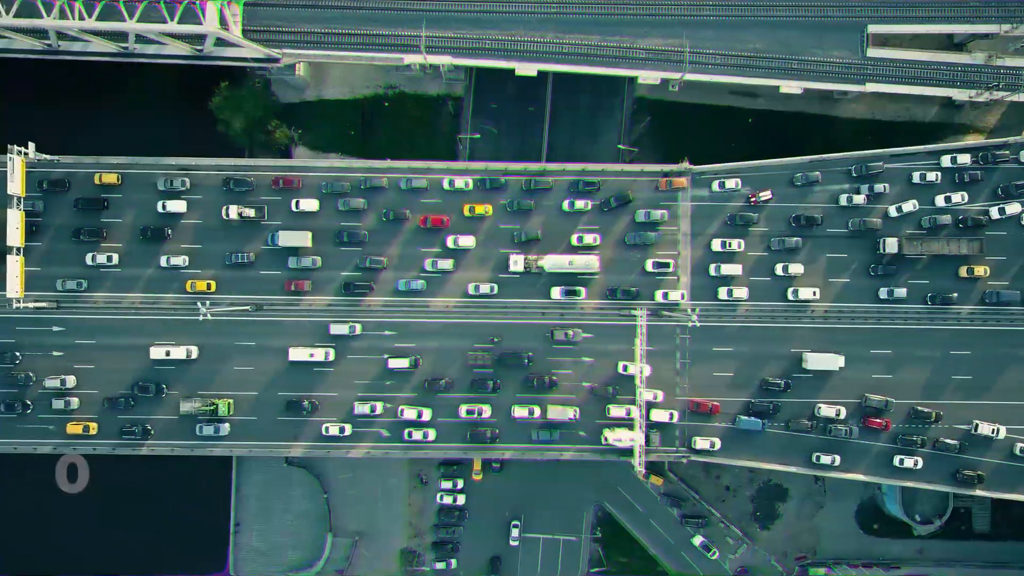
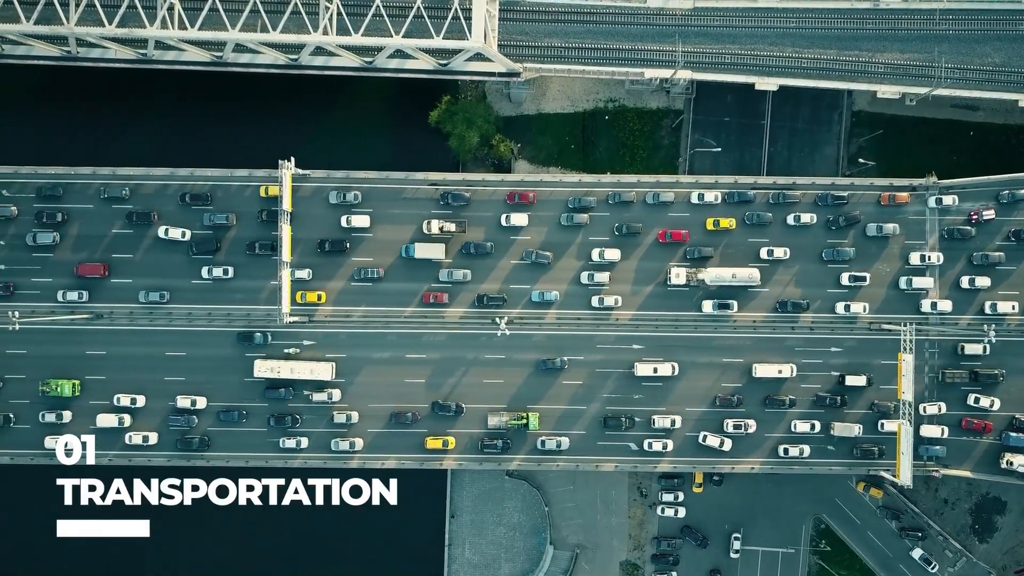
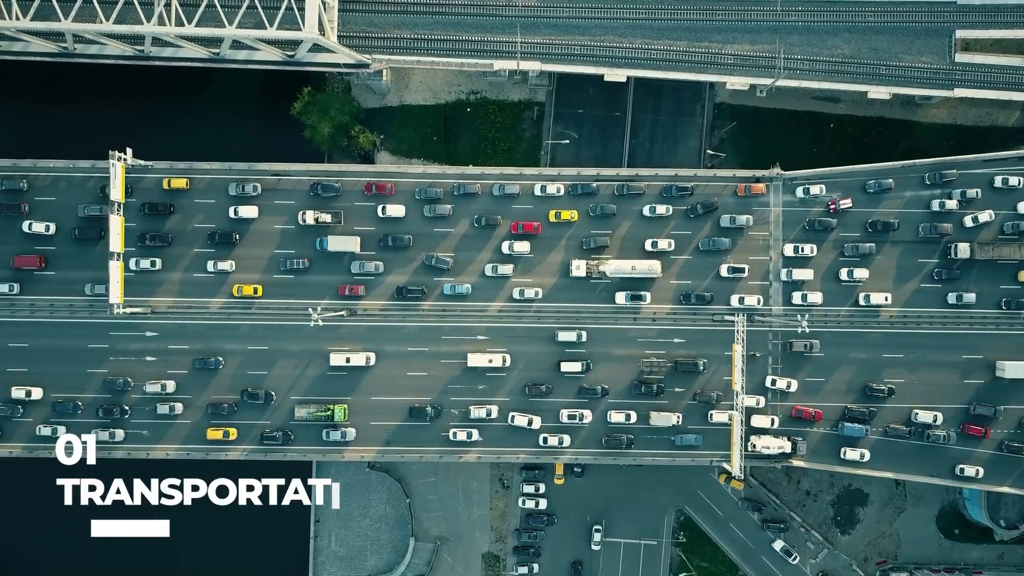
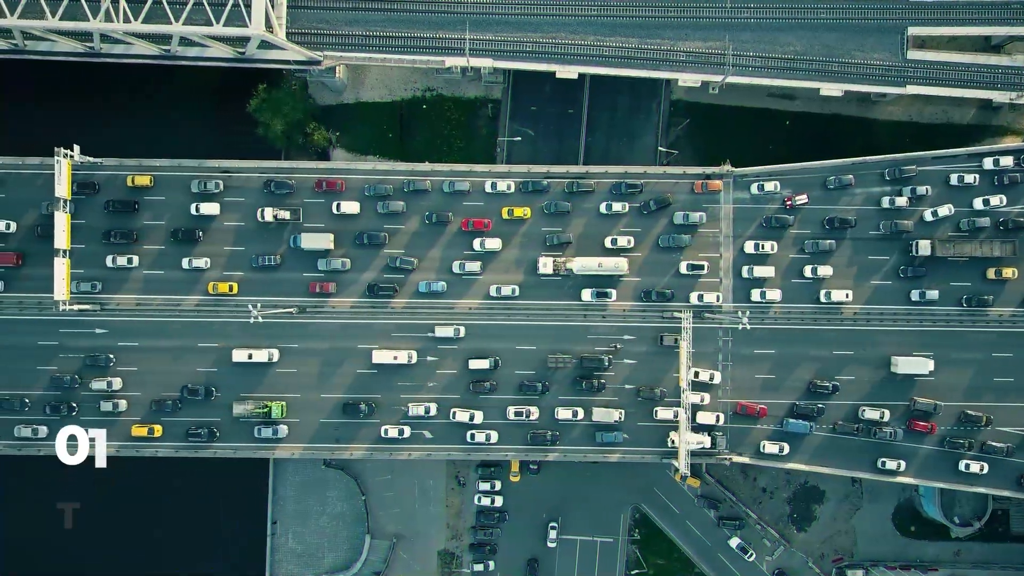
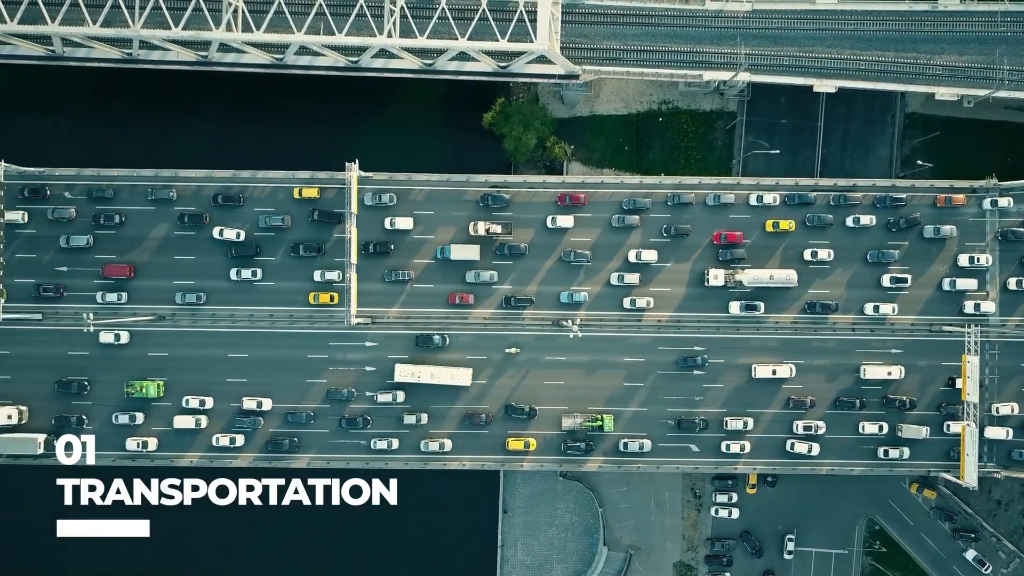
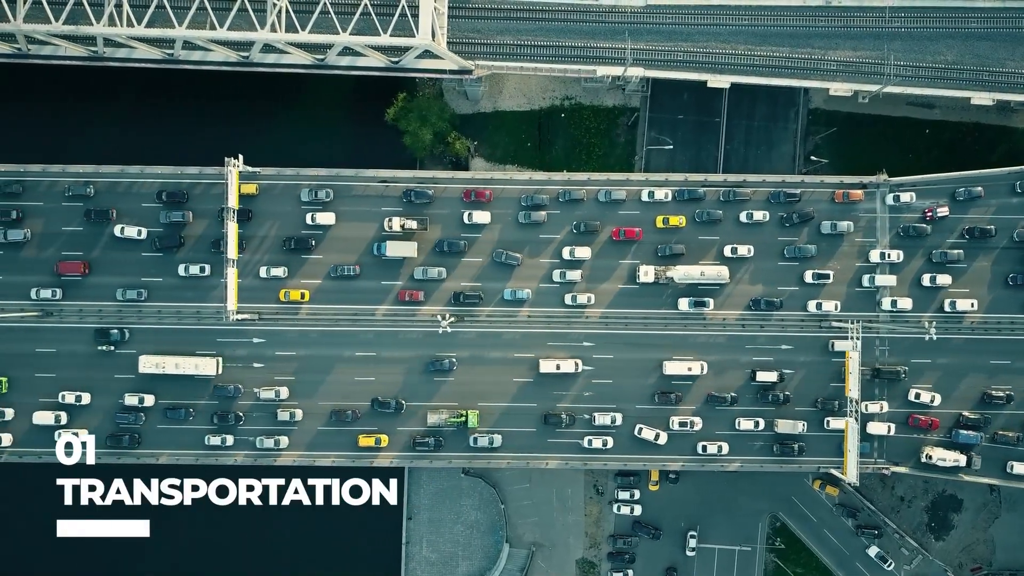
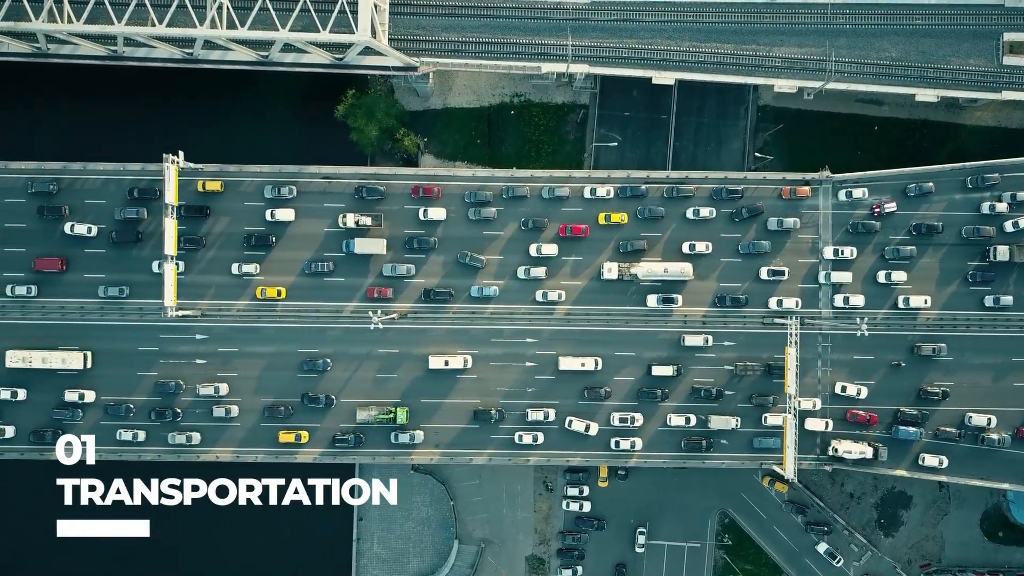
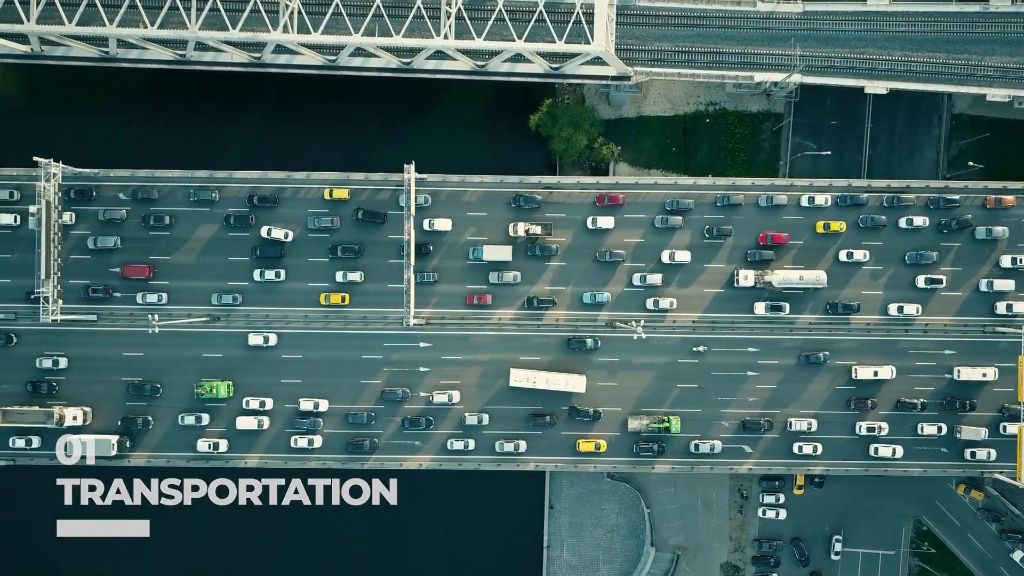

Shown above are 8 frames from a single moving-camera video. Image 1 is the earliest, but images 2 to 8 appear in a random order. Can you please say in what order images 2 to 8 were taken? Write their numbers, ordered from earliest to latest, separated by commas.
4, 3, 7, 6, 2, 5, 8
